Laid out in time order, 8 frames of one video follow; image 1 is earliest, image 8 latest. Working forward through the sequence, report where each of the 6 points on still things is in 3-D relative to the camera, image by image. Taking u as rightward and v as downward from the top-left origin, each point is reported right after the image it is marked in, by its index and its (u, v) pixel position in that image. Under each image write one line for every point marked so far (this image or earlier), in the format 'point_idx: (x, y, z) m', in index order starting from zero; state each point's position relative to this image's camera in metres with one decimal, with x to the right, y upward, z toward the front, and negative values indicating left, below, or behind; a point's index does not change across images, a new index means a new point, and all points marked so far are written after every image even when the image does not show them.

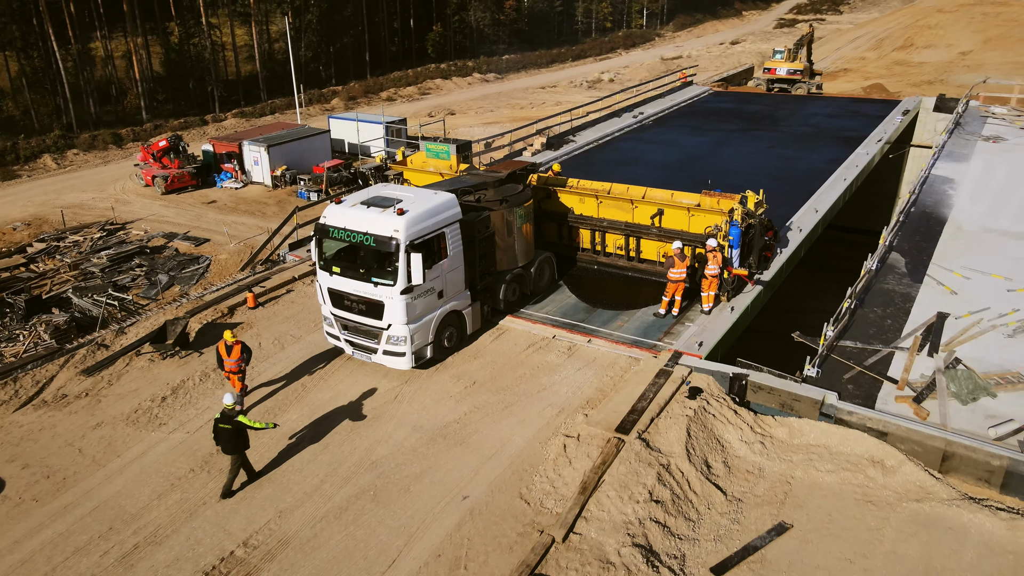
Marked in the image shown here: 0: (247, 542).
0: (-2.6, -2.5, +7.2) m
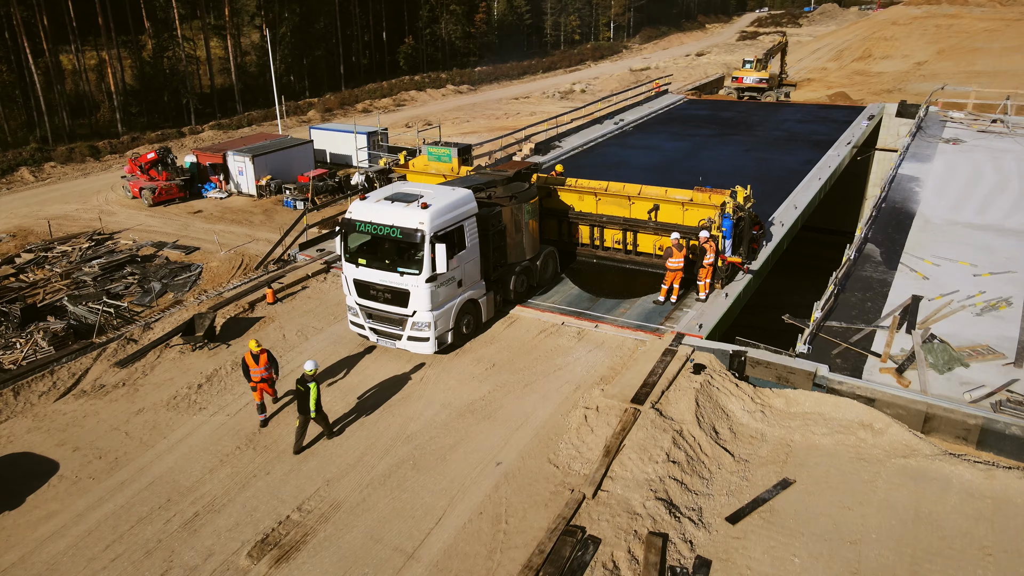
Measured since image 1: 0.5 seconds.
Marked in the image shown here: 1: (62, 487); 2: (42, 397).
0: (-2.2, -2.3, +7.8) m
1: (-5.0, -2.2, +8.3) m
2: (-6.3, -1.5, +10.0) m
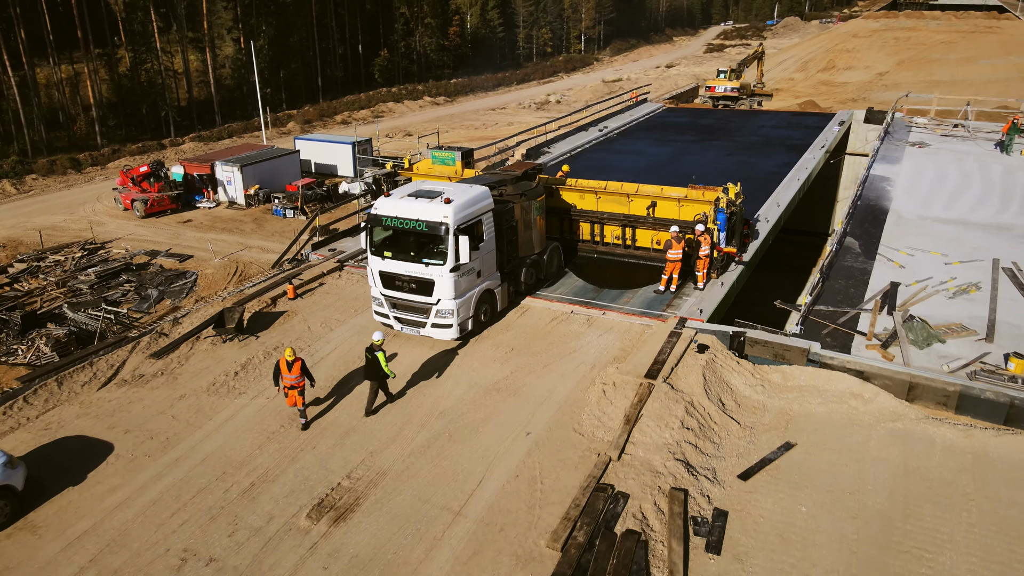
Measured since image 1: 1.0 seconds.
0: (-1.8, -2.1, +8.4) m
1: (-4.7, -2.1, +8.9) m
2: (-6.0, -1.4, +10.5) m
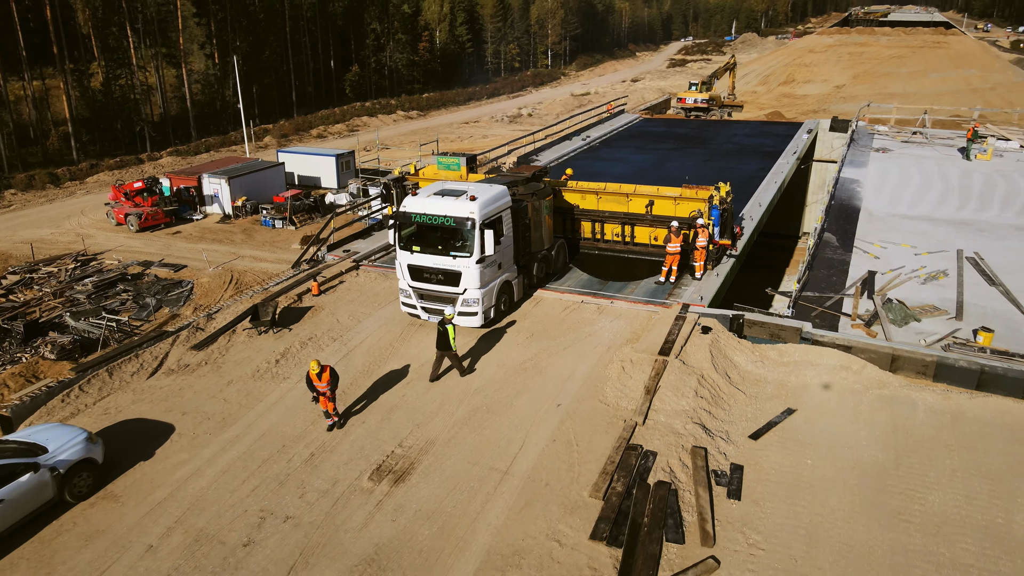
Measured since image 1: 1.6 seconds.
0: (-1.4, -2.0, +9.3) m
1: (-4.2, -2.0, +9.6) m
2: (-5.7, -1.3, +11.2) m
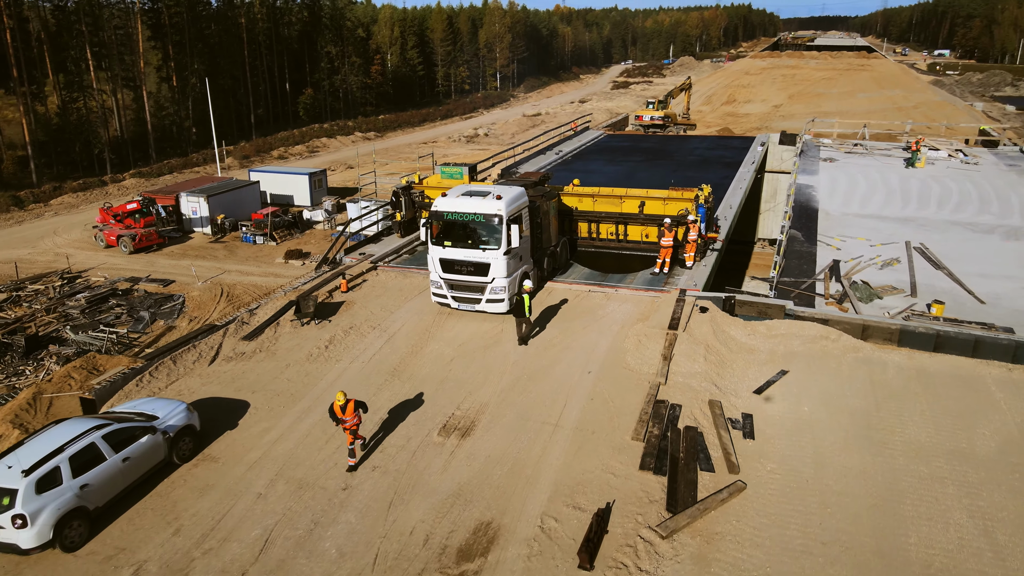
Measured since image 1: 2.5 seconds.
0: (-0.7, -1.7, +10.6) m
1: (-3.6, -1.8, +10.7) m
2: (-5.2, -1.2, +12.2) m
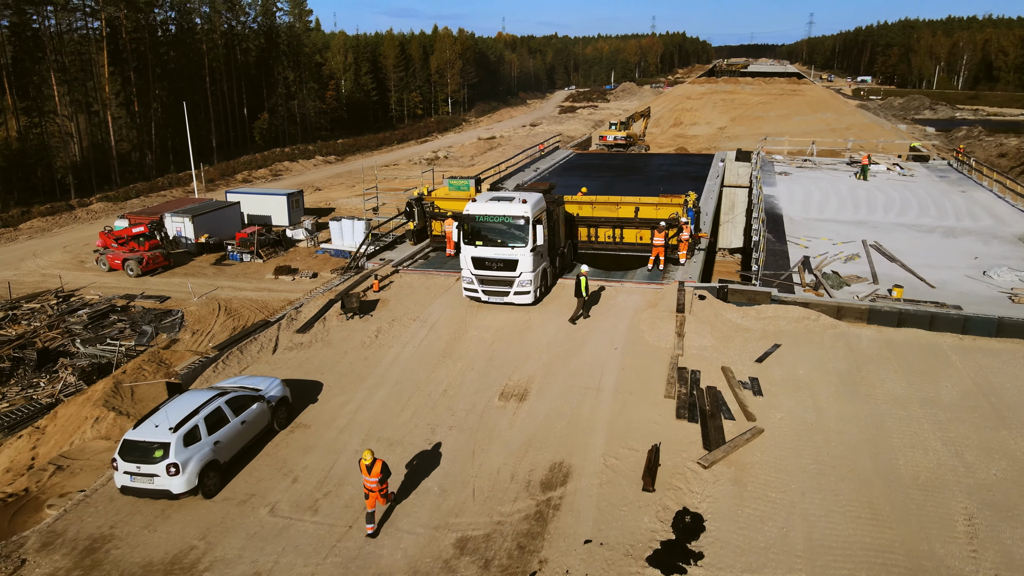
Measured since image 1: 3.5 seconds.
0: (0.0, -1.5, +12.2) m
1: (-2.9, -1.7, +12.1) m
2: (-4.6, -1.2, +13.5) m
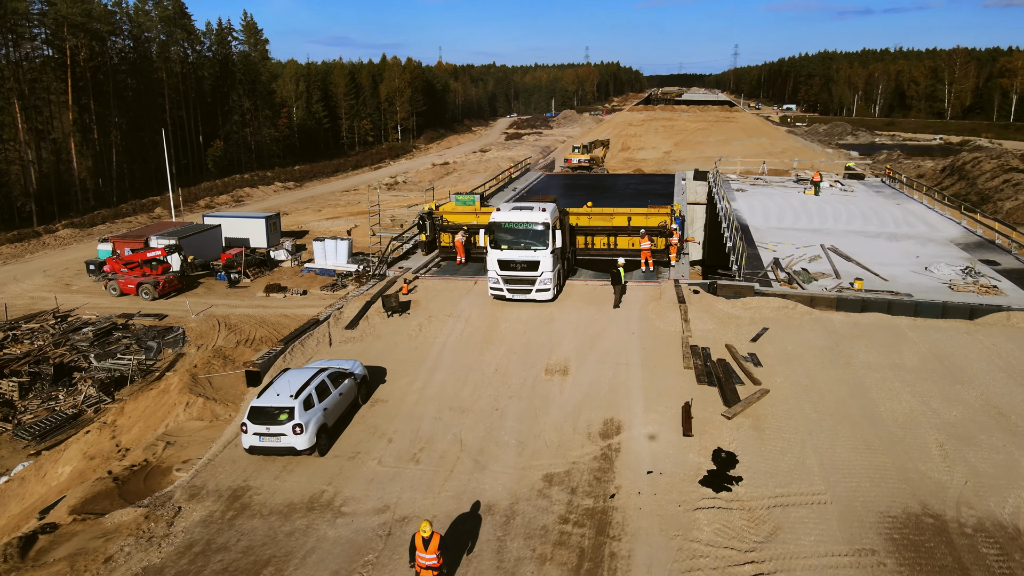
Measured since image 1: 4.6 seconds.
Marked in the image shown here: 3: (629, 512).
0: (+0.7, -1.4, +14.1) m
1: (-2.1, -1.6, +13.8) m
2: (-3.9, -1.2, +15.1) m
3: (+1.5, -2.9, +9.6) m
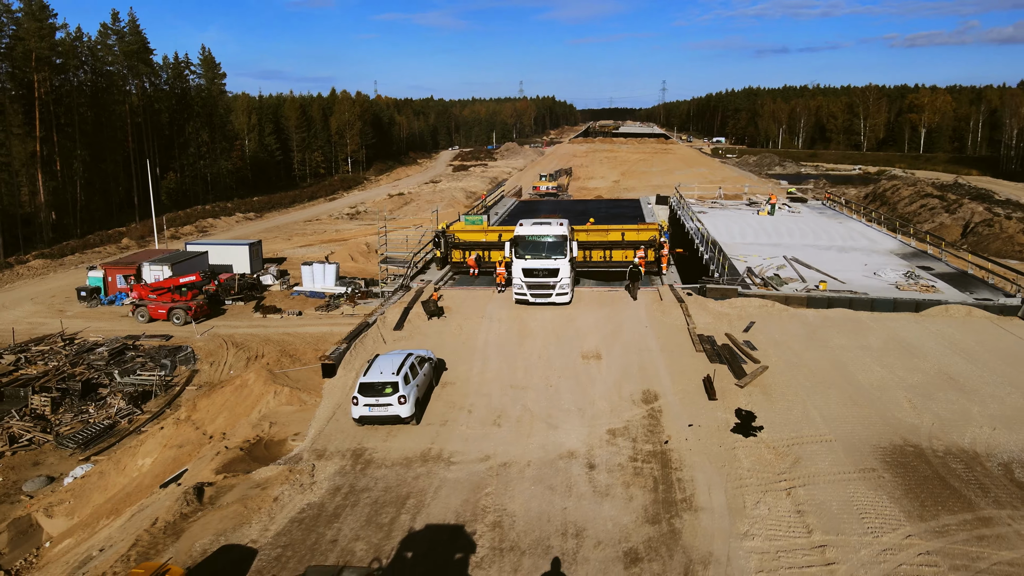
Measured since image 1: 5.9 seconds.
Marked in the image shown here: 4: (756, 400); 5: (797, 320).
0: (+1.6, -1.4, +16.6) m
1: (-1.2, -1.6, +16.0) m
2: (-3.1, -1.3, +17.1) m
3: (+2.8, -2.7, +12.0) m
4: (+4.6, -2.2, +14.0) m
5: (+7.3, -0.9, +19.1) m
